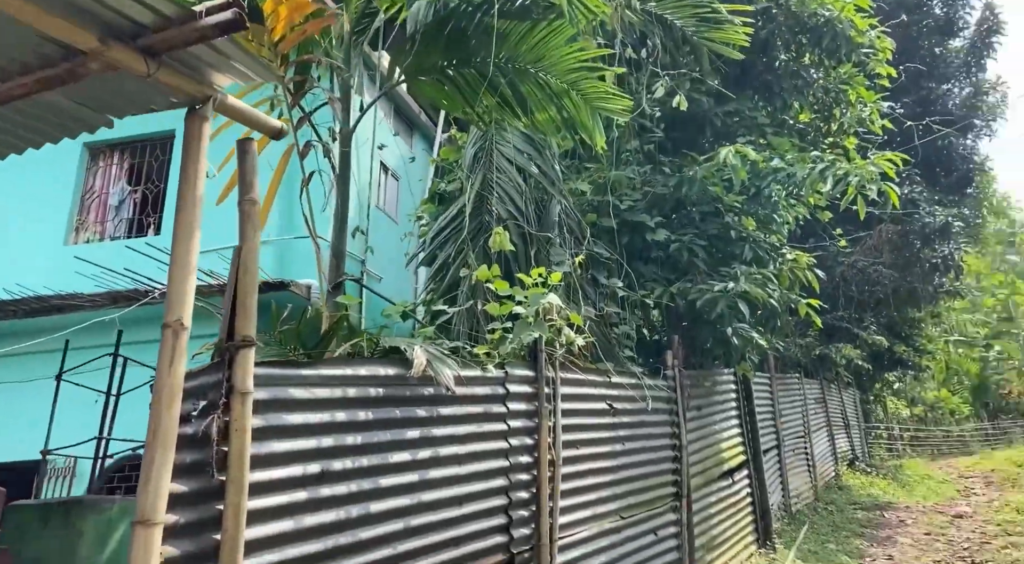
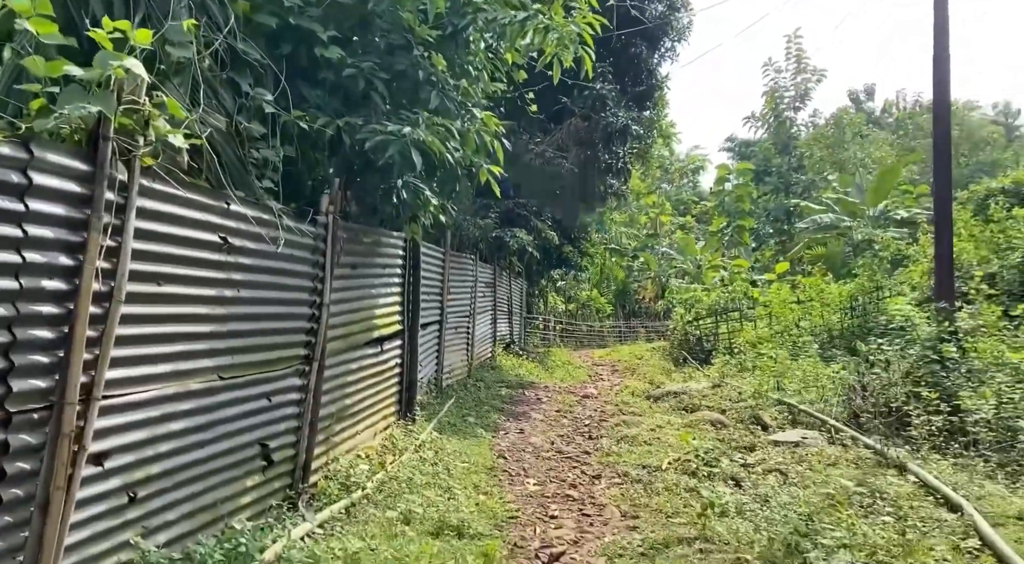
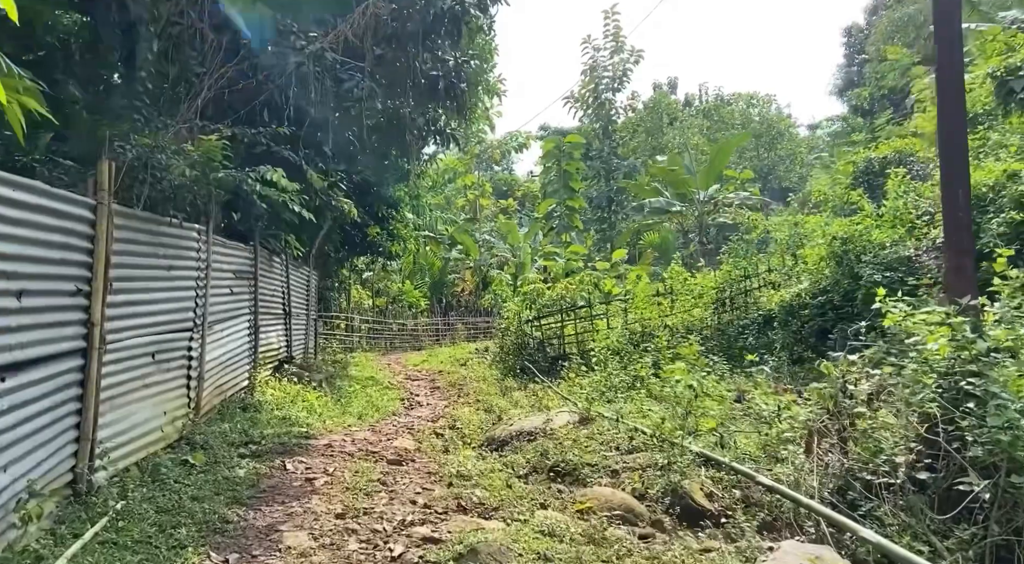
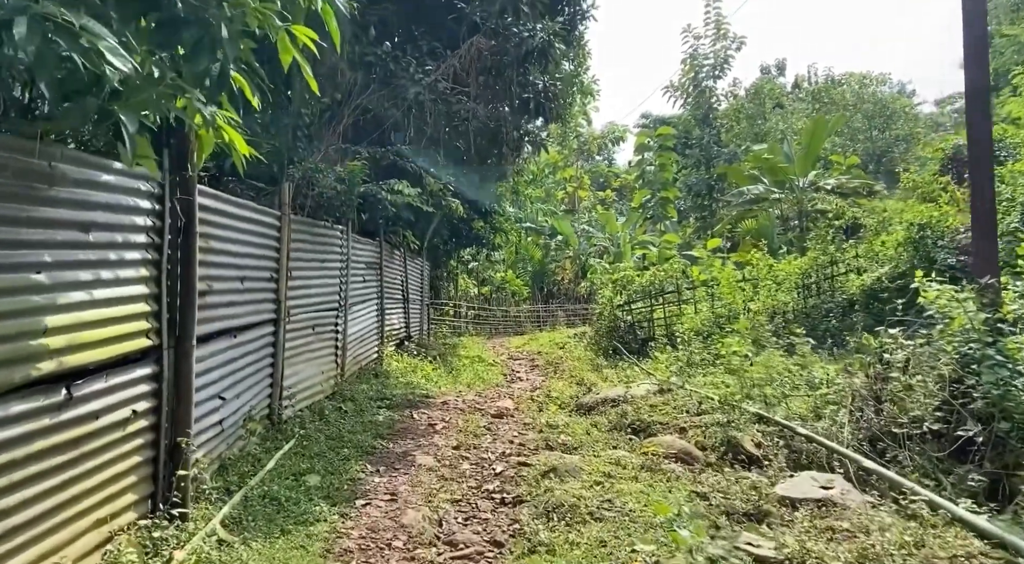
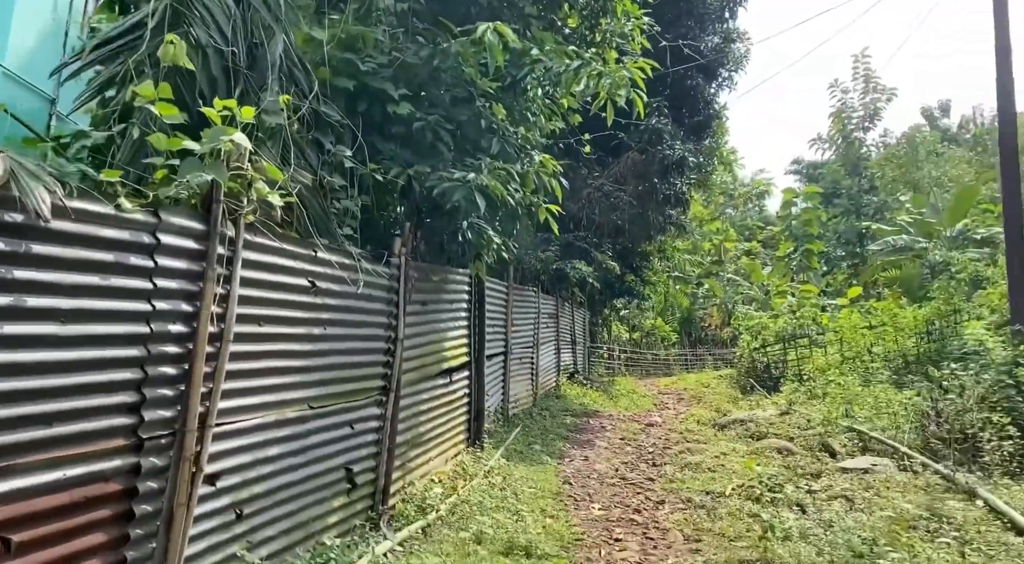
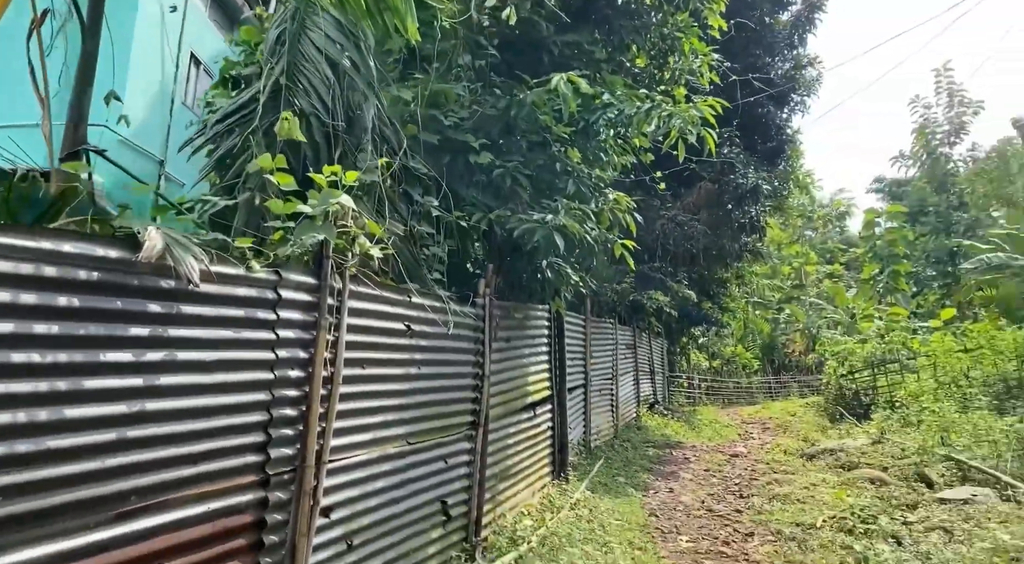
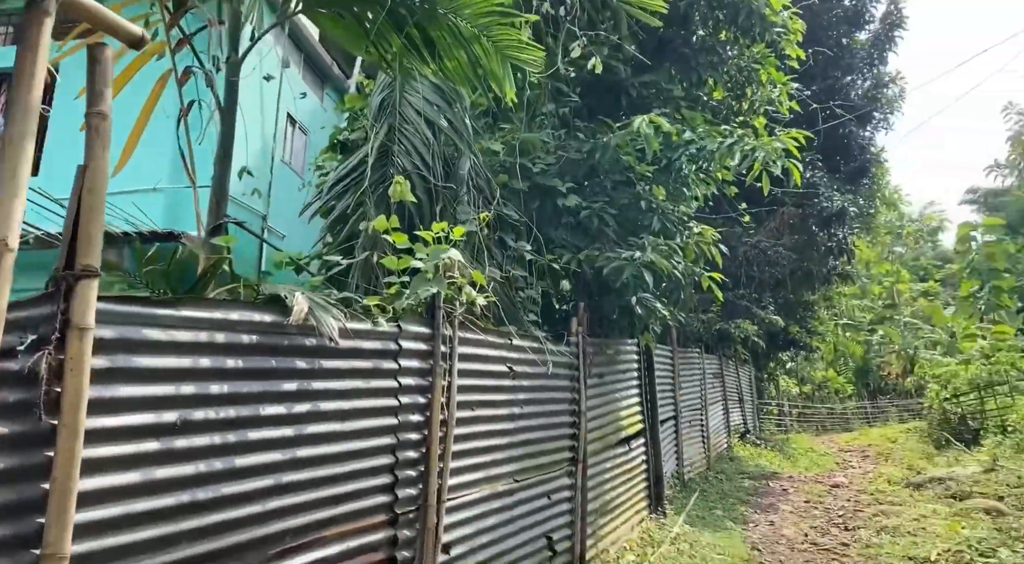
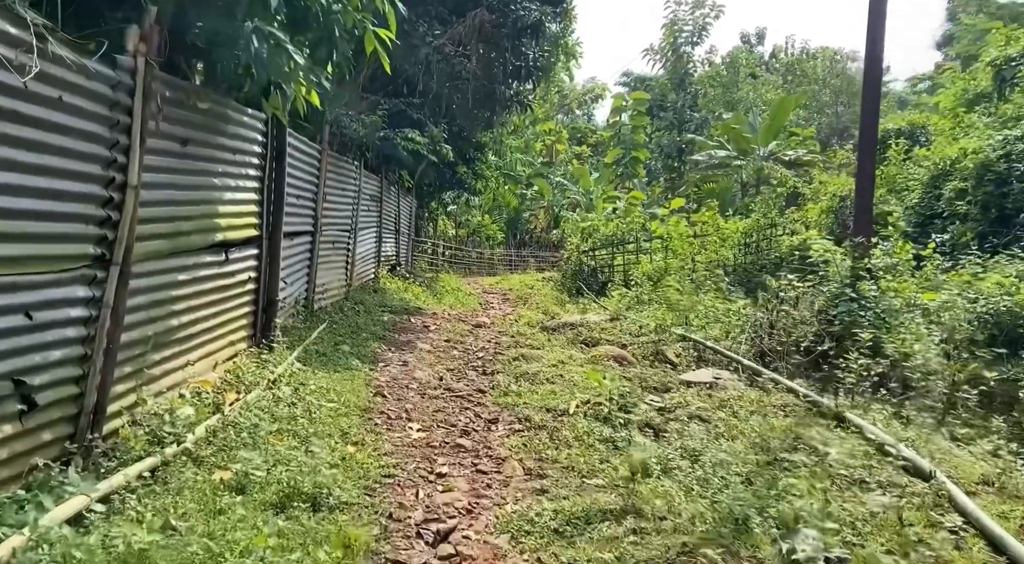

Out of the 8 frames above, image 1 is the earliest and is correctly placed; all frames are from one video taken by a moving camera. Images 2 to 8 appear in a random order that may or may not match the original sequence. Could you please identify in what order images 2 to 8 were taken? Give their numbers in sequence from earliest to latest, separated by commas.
7, 6, 5, 2, 8, 4, 3
